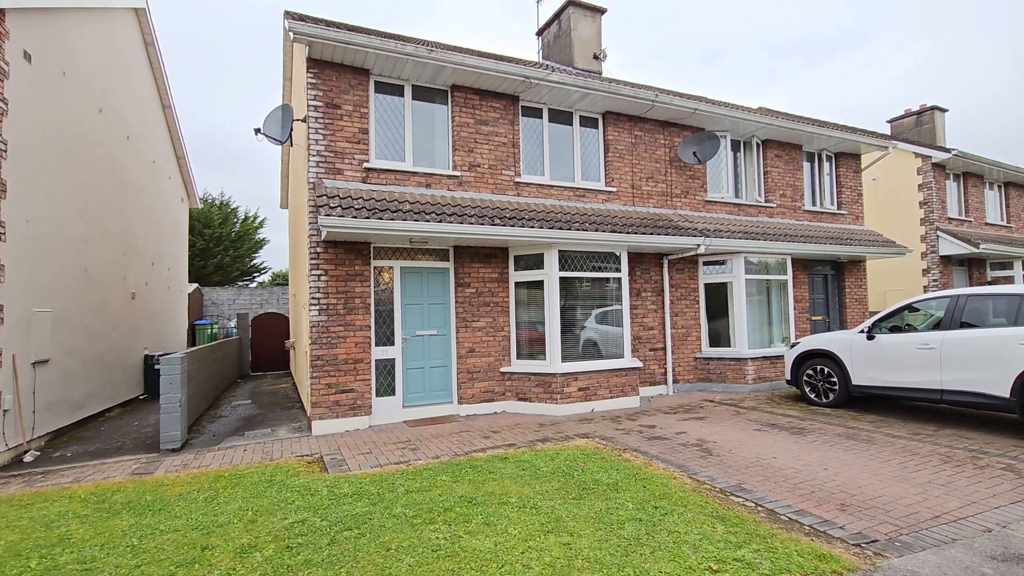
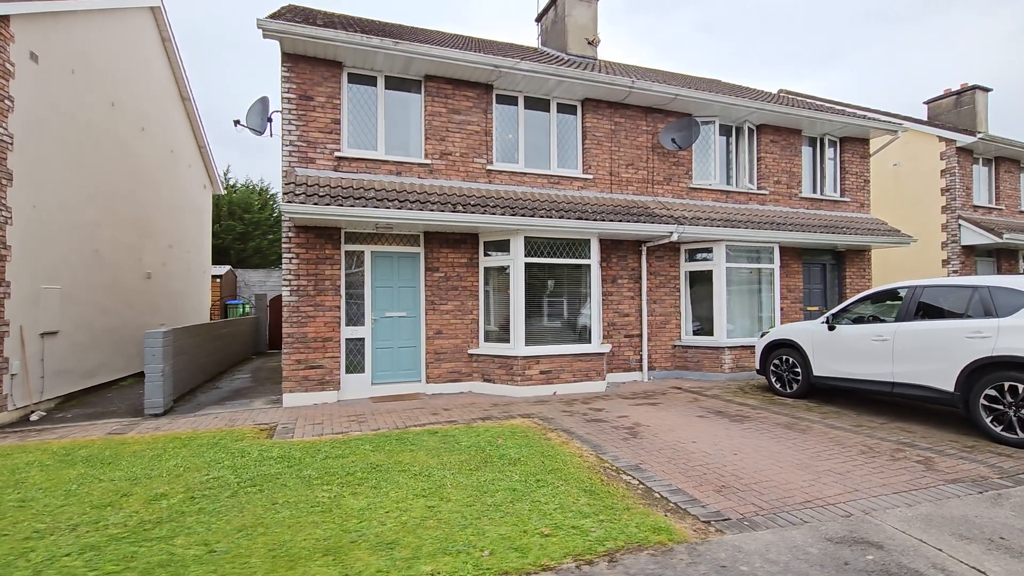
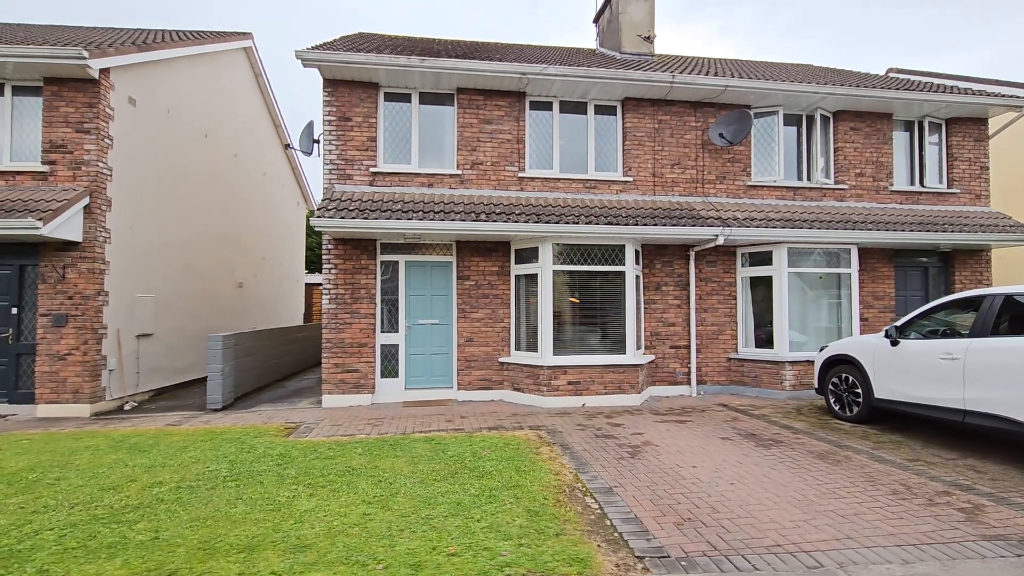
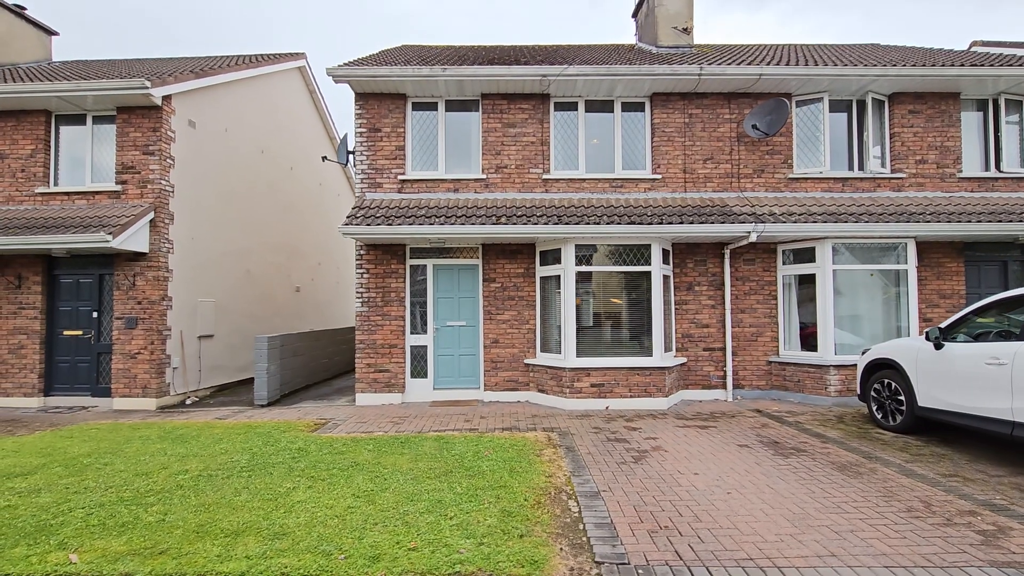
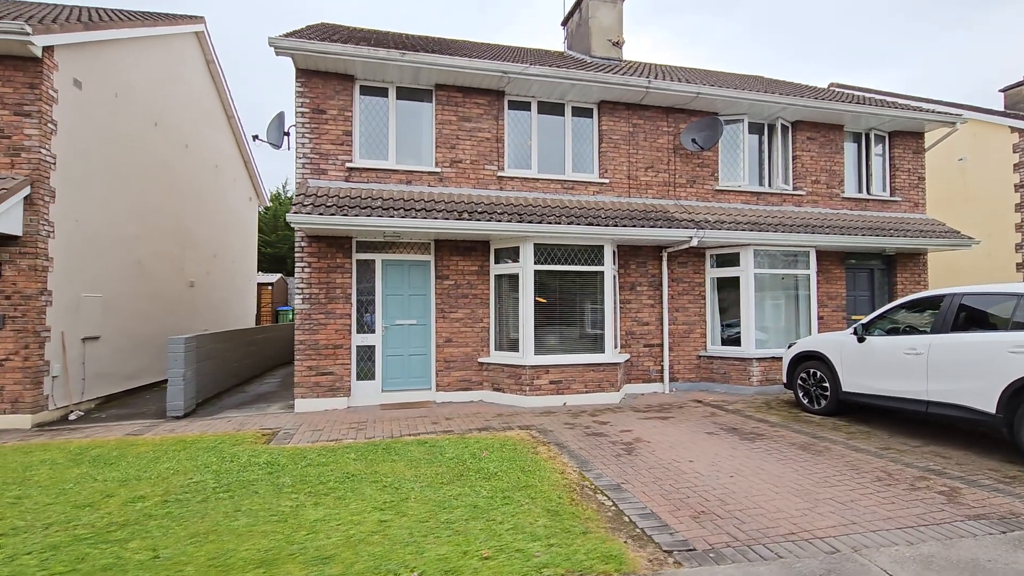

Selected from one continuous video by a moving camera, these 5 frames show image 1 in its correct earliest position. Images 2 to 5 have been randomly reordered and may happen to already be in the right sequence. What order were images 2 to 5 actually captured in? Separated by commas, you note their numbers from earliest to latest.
2, 5, 3, 4
